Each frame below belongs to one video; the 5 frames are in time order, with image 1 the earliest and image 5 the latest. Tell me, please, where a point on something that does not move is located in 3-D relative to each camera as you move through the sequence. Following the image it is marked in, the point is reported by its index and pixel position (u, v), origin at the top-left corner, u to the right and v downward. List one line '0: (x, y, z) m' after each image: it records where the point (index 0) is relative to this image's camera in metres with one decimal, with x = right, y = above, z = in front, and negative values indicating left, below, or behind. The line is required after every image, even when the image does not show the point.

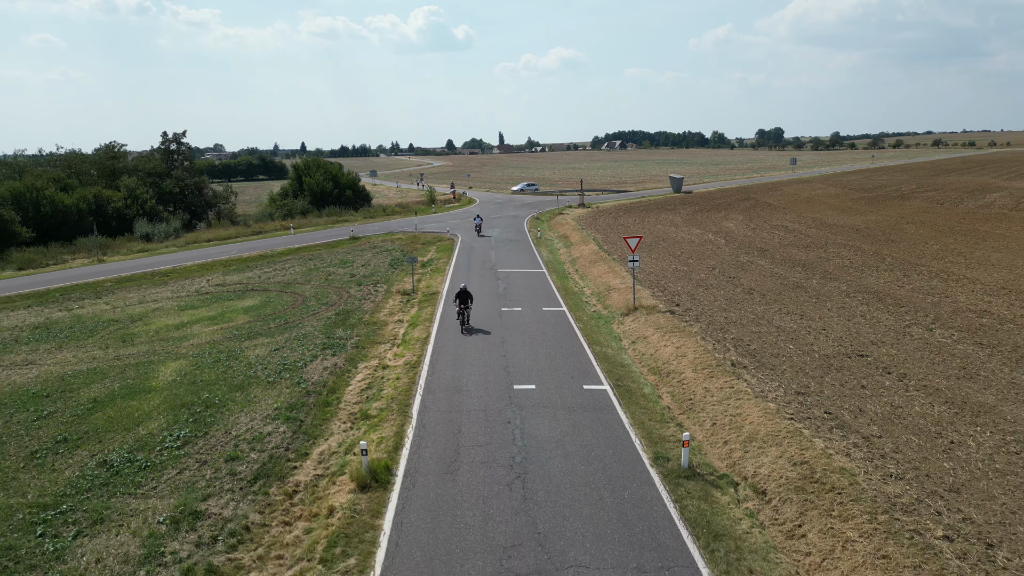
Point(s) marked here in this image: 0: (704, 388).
0: (+3.8, -2.0, +13.8) m
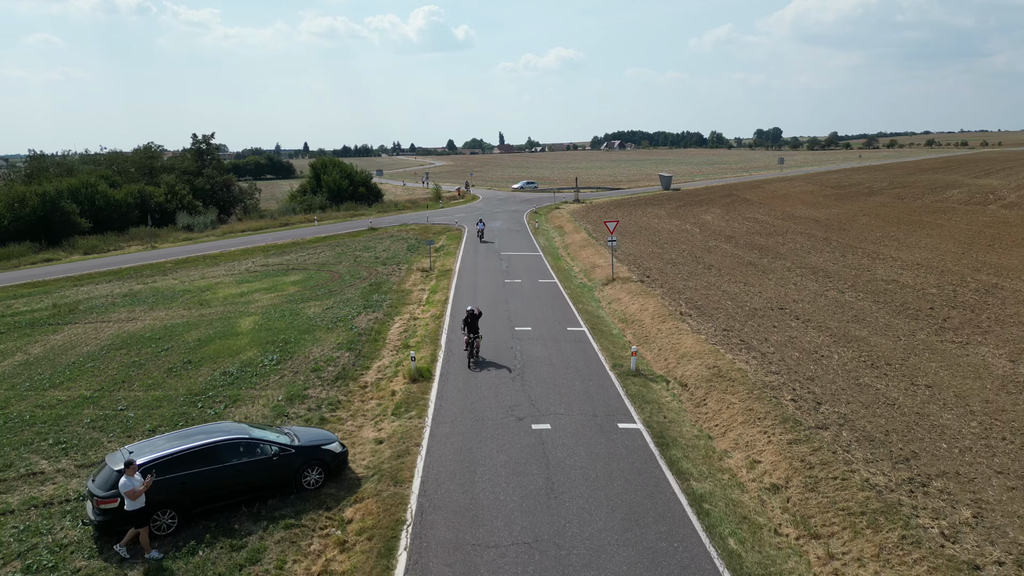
0: (+3.8, -1.1, +18.6) m
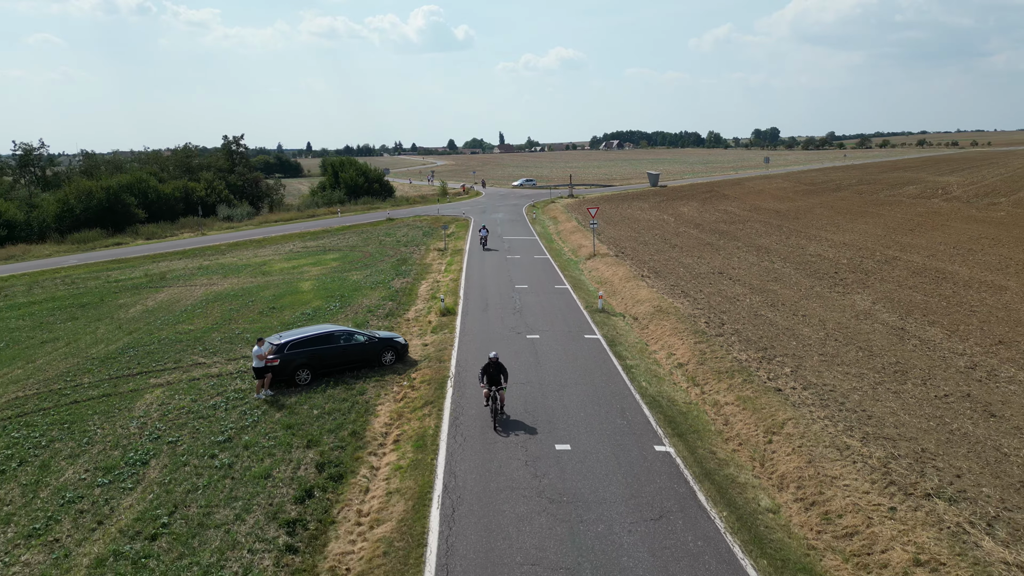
0: (+3.9, +0.1, +24.6) m
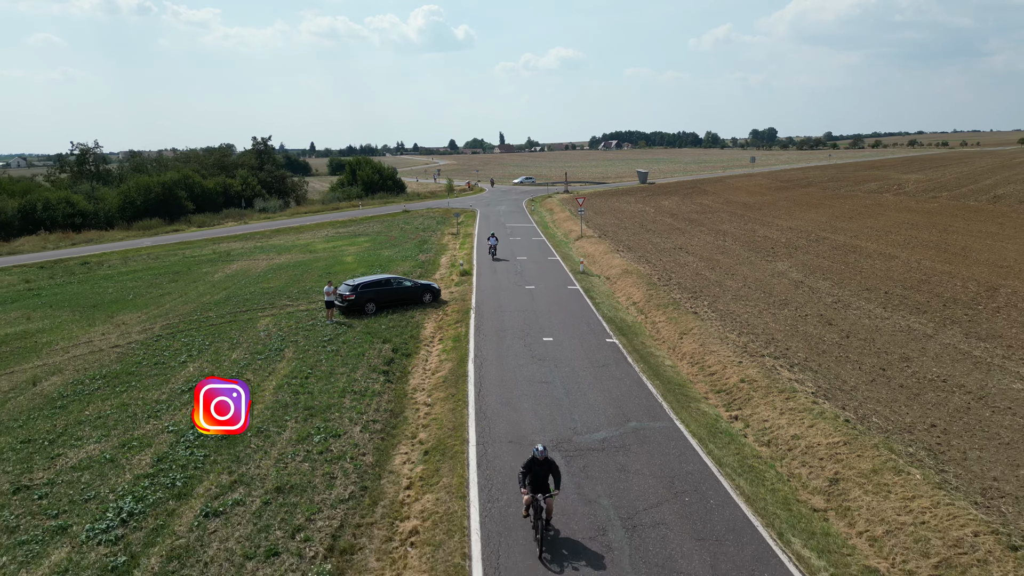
0: (+4.0, +1.4, +31.3) m
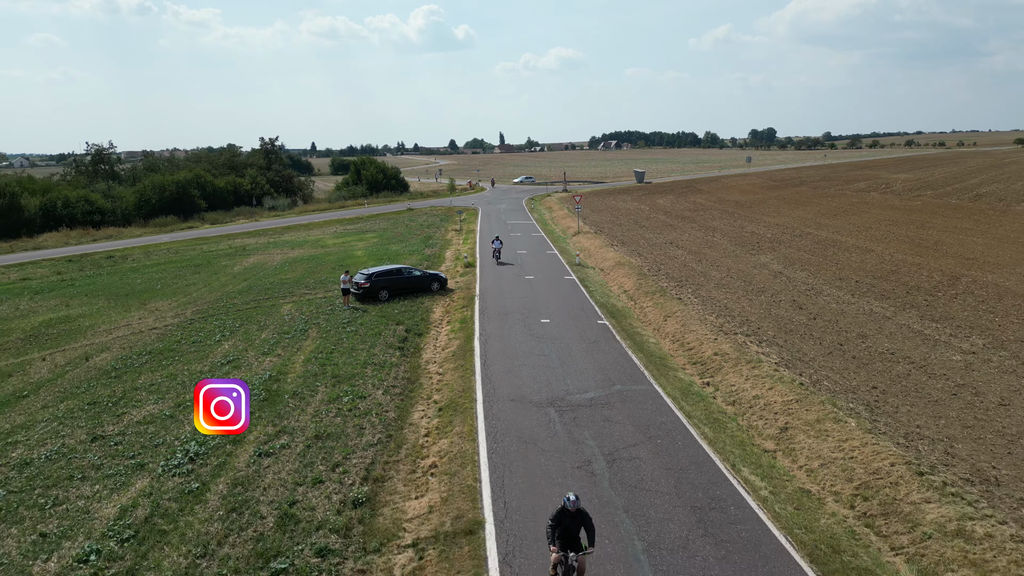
0: (+4.0, +1.8, +33.3) m
